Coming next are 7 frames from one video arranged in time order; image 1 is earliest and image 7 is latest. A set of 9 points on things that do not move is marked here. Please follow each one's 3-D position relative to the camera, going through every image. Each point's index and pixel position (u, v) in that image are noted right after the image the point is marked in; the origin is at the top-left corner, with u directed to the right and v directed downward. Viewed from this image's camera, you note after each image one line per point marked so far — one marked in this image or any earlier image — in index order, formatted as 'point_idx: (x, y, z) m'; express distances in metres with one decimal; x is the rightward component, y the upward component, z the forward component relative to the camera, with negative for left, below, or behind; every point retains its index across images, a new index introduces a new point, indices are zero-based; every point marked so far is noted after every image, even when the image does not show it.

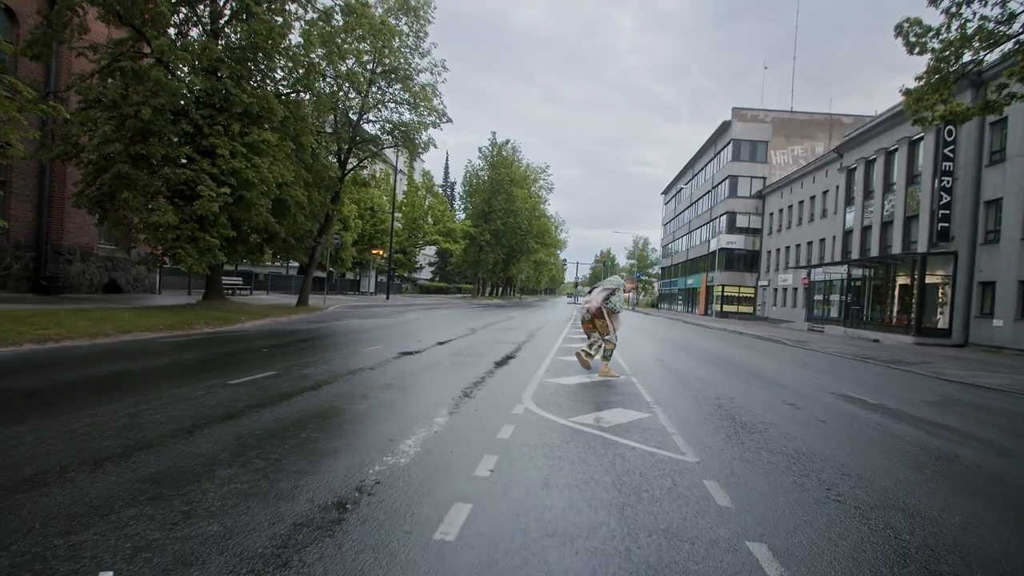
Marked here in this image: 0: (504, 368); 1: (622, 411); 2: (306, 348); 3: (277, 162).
0: (-0.1, -1.3, +10.5) m
1: (+1.2, -1.4, +6.9) m
2: (-4.2, -1.2, +12.9) m
3: (-6.9, +3.7, +18.4) m
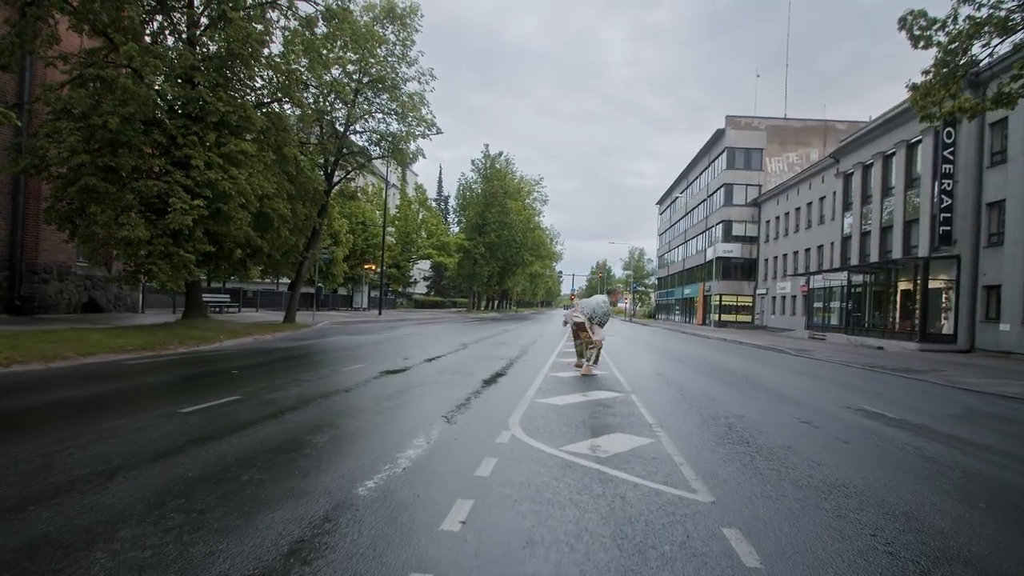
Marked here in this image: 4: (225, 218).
0: (-0.3, -1.5, +9.6) m
1: (+1.1, -1.4, +6.1) m
2: (-4.4, -1.5, +12.1) m
3: (-7.2, +3.2, +17.6) m
4: (-7.8, +1.9, +17.0) m
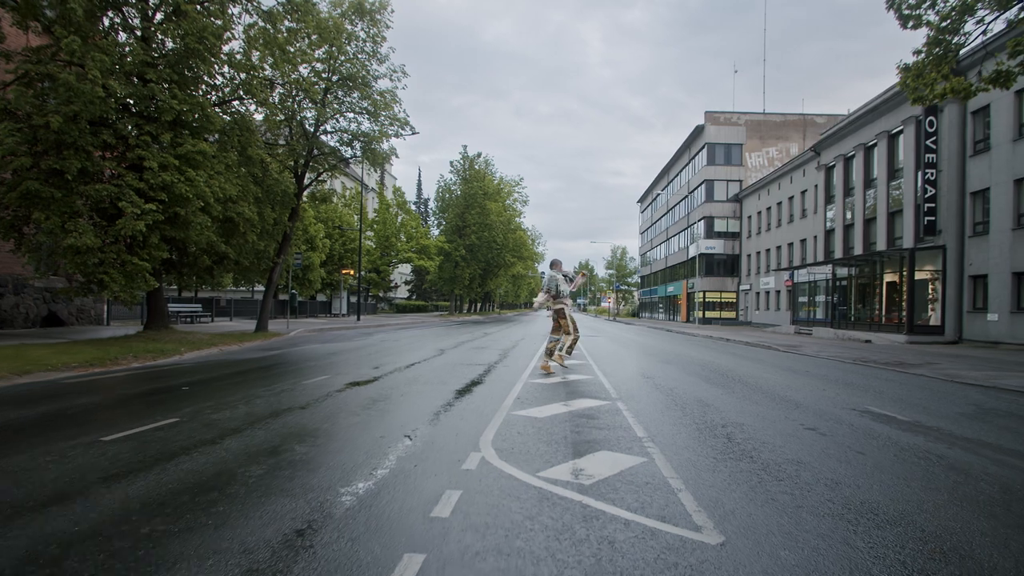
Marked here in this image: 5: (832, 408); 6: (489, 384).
0: (-0.6, -1.5, +8.8) m
1: (+0.8, -1.4, +5.3) m
2: (-4.8, -1.7, +11.2) m
3: (-7.9, +3.0, +16.7) m
4: (-8.4, +1.7, +16.0) m
5: (+4.3, -1.6, +8.4) m
6: (-0.4, -1.6, +10.3) m
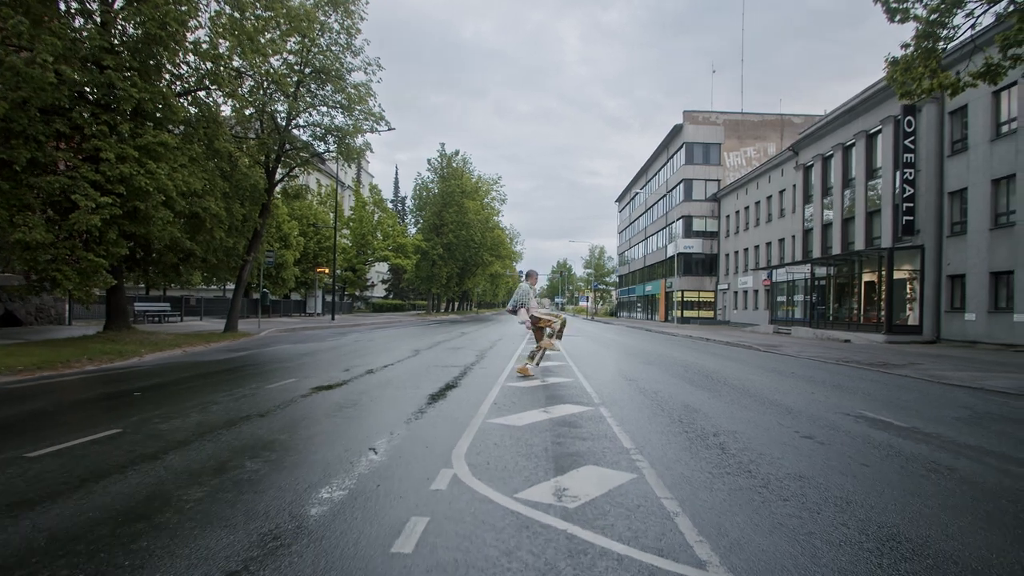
0: (-0.9, -1.5, +8.3) m
1: (+0.6, -1.4, +4.8) m
2: (-5.2, -1.6, +10.5) m
3: (-8.4, +3.0, +15.8) m
4: (-8.9, +1.7, +15.1) m
5: (+4.0, -1.6, +8.0) m
6: (-0.7, -1.5, +9.7) m
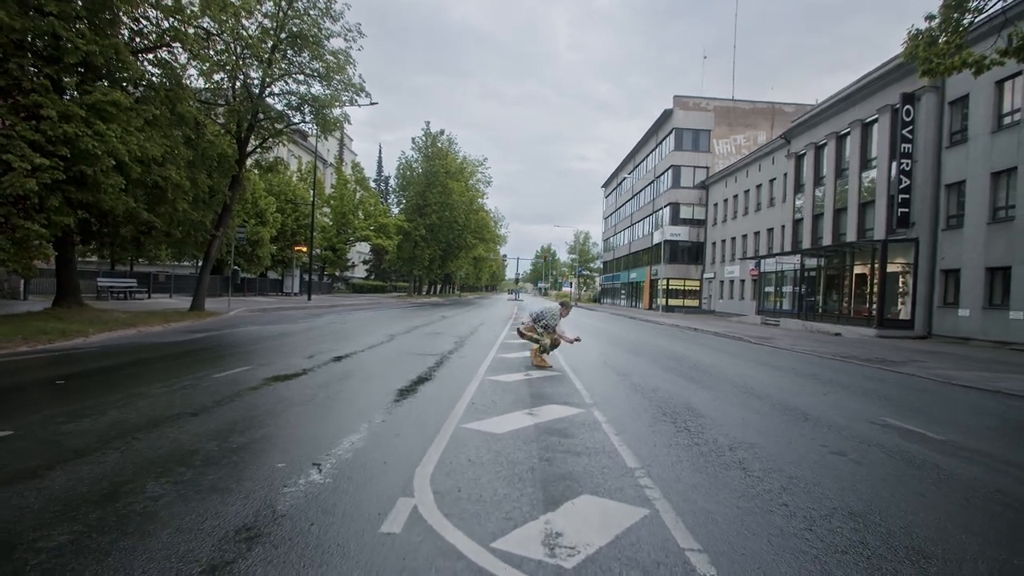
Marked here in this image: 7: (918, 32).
0: (-1.2, -1.3, +7.2) m
1: (+0.5, -1.3, +3.8) m
2: (-5.4, -1.3, +9.3) m
3: (-8.7, +3.6, +14.5) m
4: (-9.2, +2.3, +13.8) m
5: (+3.8, -1.5, +7.1) m
6: (-1.0, -1.3, +8.7) m
7: (+7.4, +4.7, +11.4) m
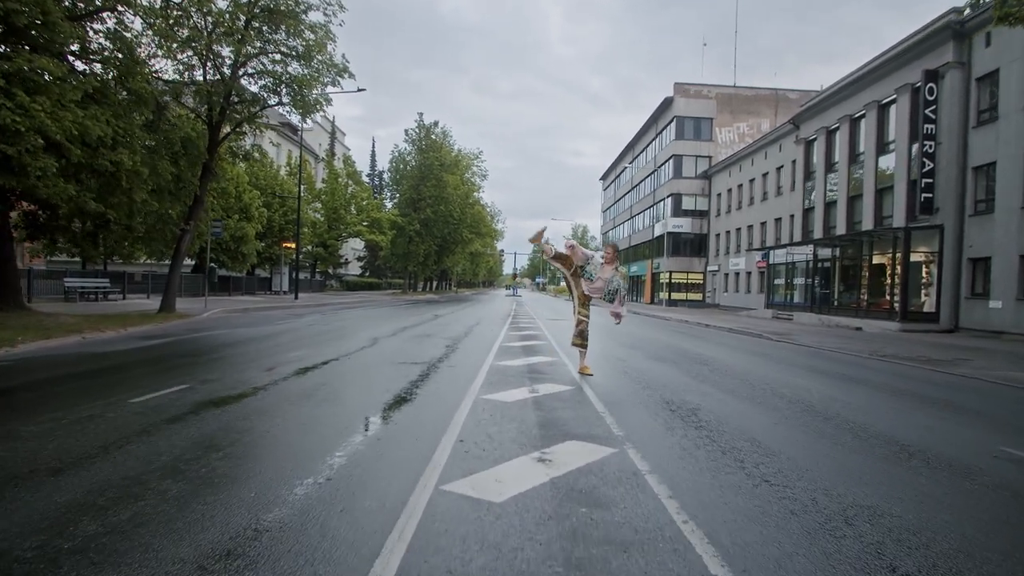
0: (-1.1, -1.3, +5.4) m
1: (+0.5, -1.3, +2.0) m
2: (-5.4, -1.3, +7.4) m
3: (-8.8, +3.6, +12.6) m
4: (-9.3, +2.3, +11.9) m
5: (+3.8, -1.4, +5.3) m
6: (-1.0, -1.2, +6.8) m
7: (+7.3, +4.8, +9.6) m
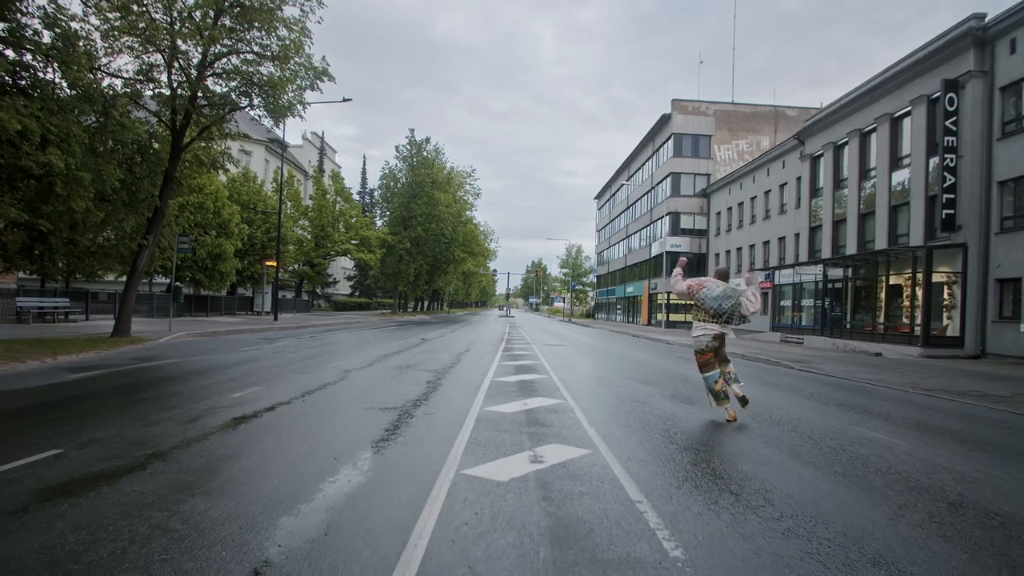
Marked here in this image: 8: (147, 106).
0: (-1.2, -1.4, +3.4) m
1: (+0.6, -1.4, 0.0) m
2: (-5.5, -1.5, +5.4) m
3: (-8.9, +3.2, +10.6) m
4: (-9.4, +1.9, +9.9) m
5: (+3.8, -1.6, +3.4) m
6: (-1.0, -1.5, +4.9) m
7: (+7.3, +4.5, +7.9) m
8: (-10.9, +5.5, +18.8) m
